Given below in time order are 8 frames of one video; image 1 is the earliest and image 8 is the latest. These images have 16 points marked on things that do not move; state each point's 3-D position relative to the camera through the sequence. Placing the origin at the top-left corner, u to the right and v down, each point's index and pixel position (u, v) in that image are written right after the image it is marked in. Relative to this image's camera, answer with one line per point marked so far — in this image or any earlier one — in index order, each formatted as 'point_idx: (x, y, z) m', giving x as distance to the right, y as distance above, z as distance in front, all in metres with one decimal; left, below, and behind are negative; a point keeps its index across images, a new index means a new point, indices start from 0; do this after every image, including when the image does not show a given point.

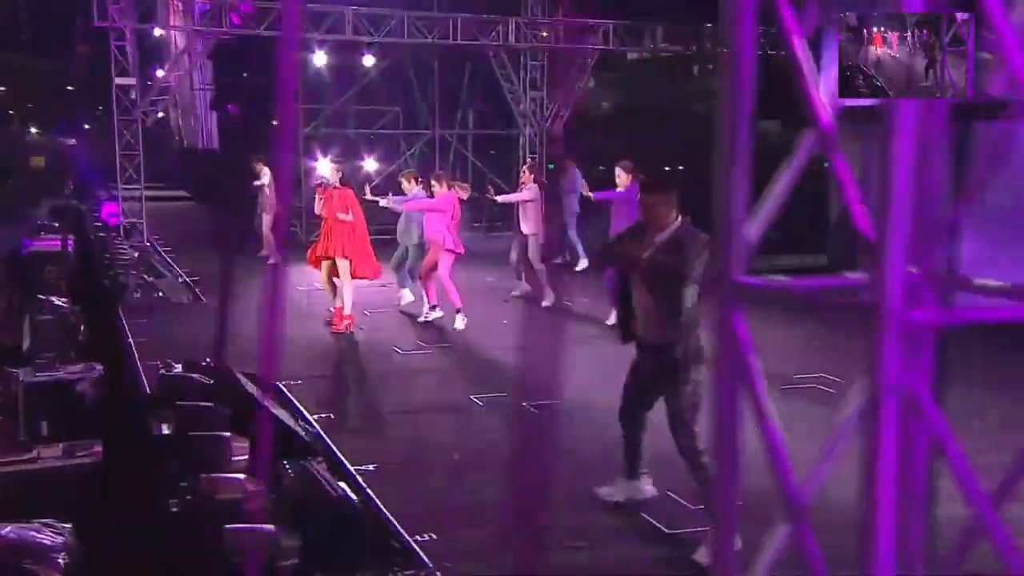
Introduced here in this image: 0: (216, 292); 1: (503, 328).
0: (-3.8, -0.1, +10.9) m
1: (-0.1, -0.5, +9.8) m
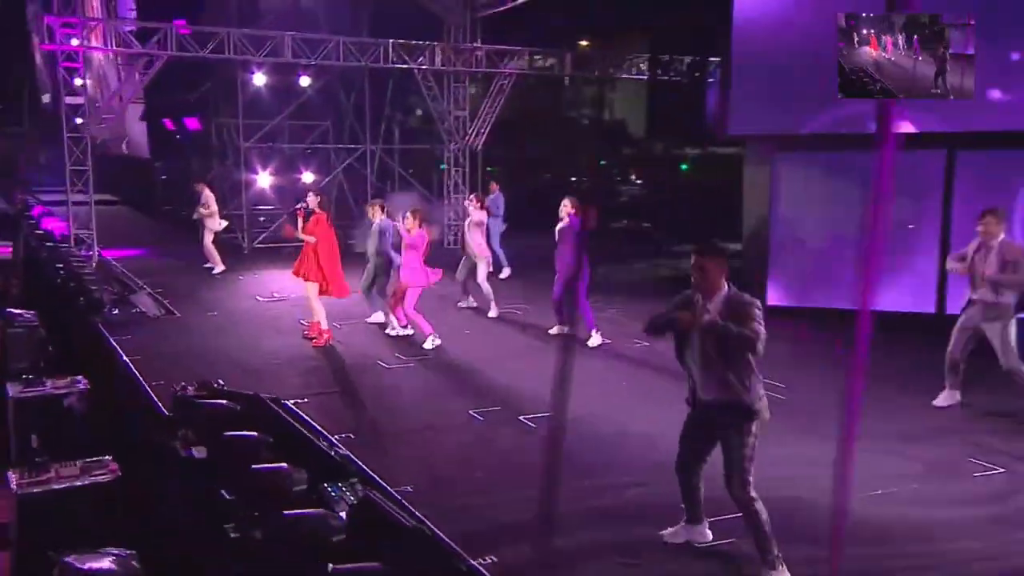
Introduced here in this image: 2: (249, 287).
0: (-4.3, -0.3, +11.1) m
1: (-0.5, -0.7, +10.5) m
2: (-4.0, 0.0, +12.5) m
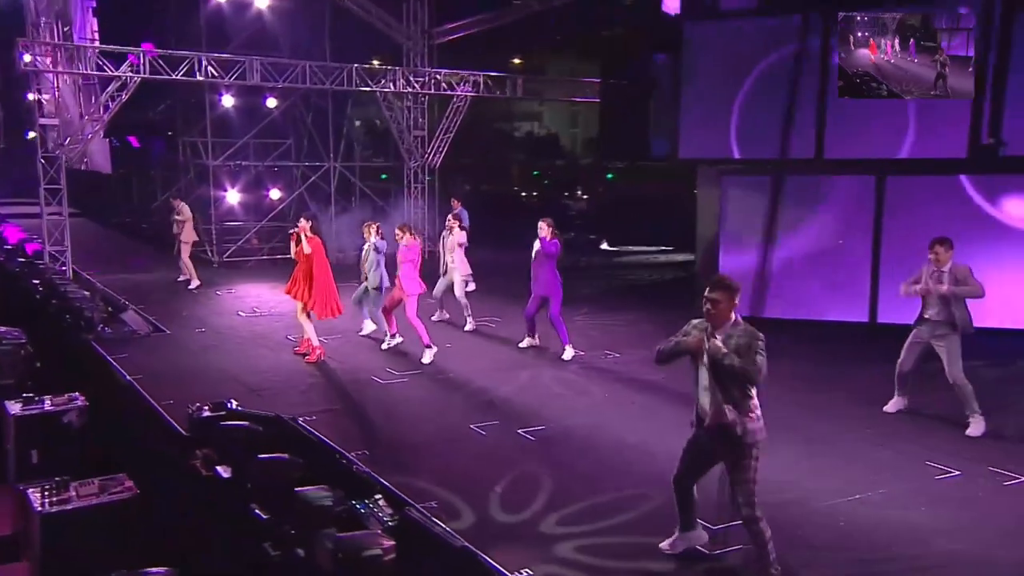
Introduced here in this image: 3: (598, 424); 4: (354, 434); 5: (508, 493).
0: (-4.6, -0.5, +11.2) m
1: (-0.8, -0.9, +11.0) m
2: (-4.4, -0.2, +12.7) m
3: (+0.9, -1.4, +8.1) m
4: (-1.5, -1.3, +7.6) m
5: (0.0, -1.7, +6.3) m
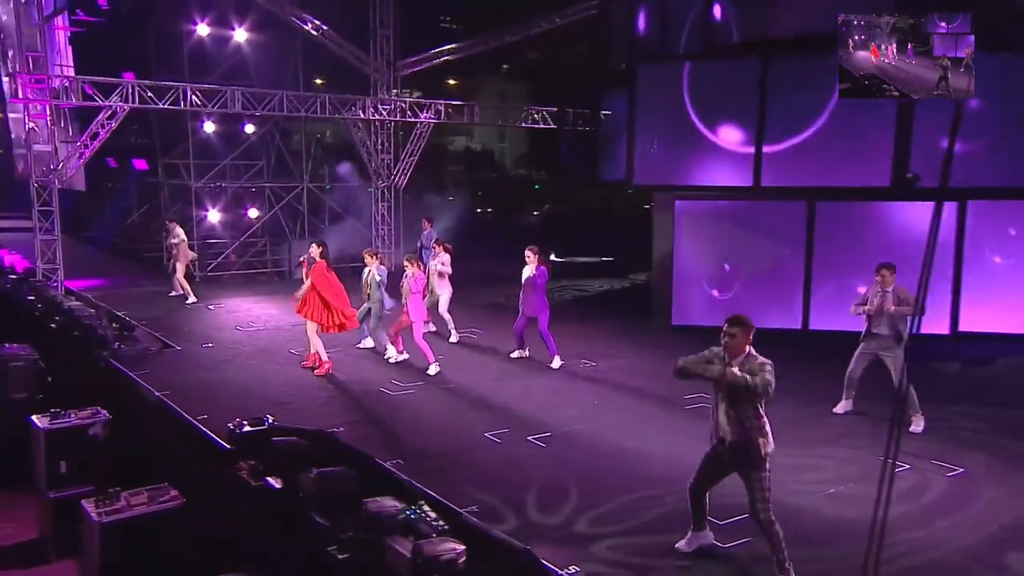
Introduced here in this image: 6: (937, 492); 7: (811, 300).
0: (-4.8, -0.7, +11.7) m
1: (-0.9, -1.1, +11.8) m
2: (-4.7, -0.5, +13.2) m
3: (+1.0, -1.6, +9.0) m
4: (-1.3, -1.6, +8.3) m
5: (+0.2, -1.9, +7.2) m
6: (+3.9, -2.0, +7.6) m
7: (+4.6, -0.2, +13.2) m
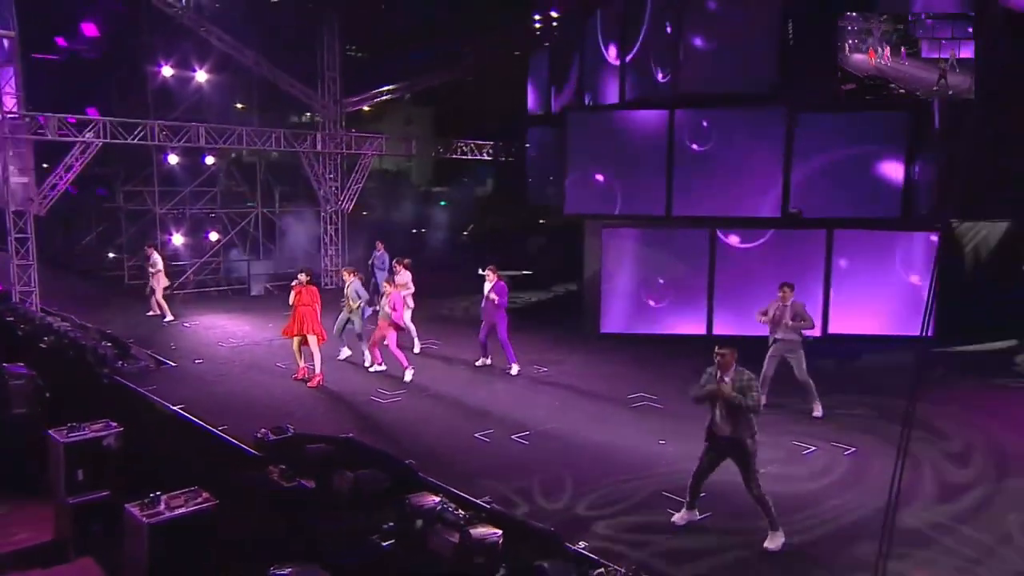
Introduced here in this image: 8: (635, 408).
0: (-5.3, -1.1, +12.6) m
1: (-1.5, -1.4, +13.1) m
2: (-5.4, -0.8, +14.1) m
3: (+0.7, -1.8, +10.5) m
4: (-1.5, -1.8, +9.6) m
5: (+0.2, -2.1, +8.6) m
6: (+3.8, -2.2, +9.5) m
7: (+3.8, -0.4, +15.1) m
8: (+1.7, -1.7, +11.6) m
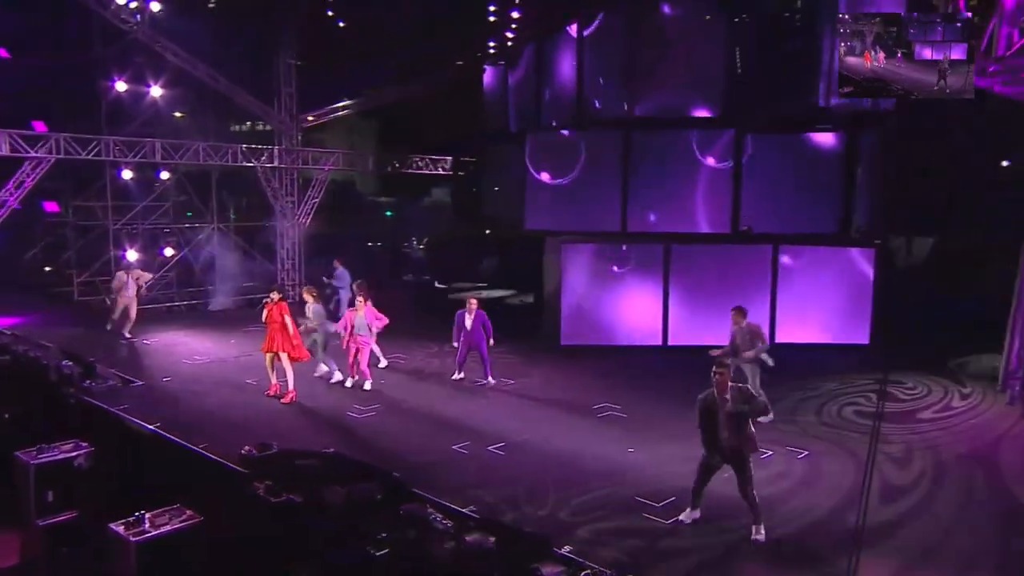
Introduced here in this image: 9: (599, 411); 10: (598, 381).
0: (-5.8, -1.3, +12.5) m
1: (-2.0, -1.7, +13.3) m
2: (-6.0, -1.1, +13.9) m
3: (+0.4, -2.1, +10.9) m
4: (-1.7, -2.0, +9.8) m
5: (0.0, -2.3, +9.0) m
6: (+3.6, -2.3, +10.1) m
7: (+3.1, -0.7, +15.7) m
8: (+1.3, -1.9, +12.0) m
9: (+1.3, -1.9, +12.3) m
10: (+1.5, -1.6, +14.0) m
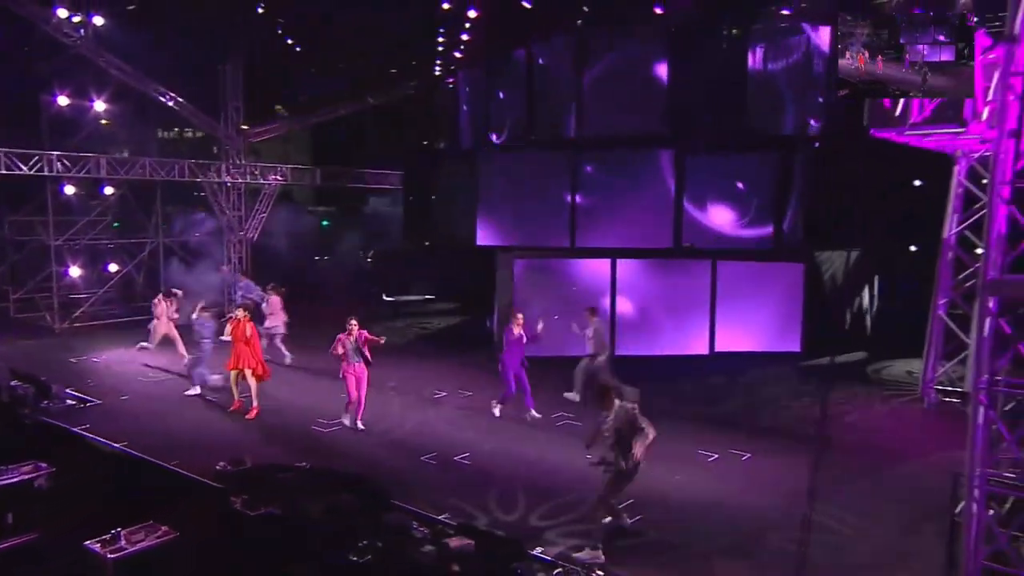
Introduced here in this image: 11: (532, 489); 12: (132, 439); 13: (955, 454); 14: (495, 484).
0: (-6.4, -1.6, +12.4) m
1: (-2.7, -1.9, +13.5) m
2: (-6.8, -1.4, +13.8) m
3: (-0.1, -2.3, +11.4) m
4: (-2.1, -2.2, +10.1) m
5: (-0.3, -2.5, +9.4) m
6: (+3.1, -2.5, +10.9) m
7: (+2.1, -0.9, +16.4) m
8: (+0.7, -2.1, +12.5) m
9: (+0.7, -2.1, +12.9) m
10: (+0.7, -1.8, +14.5) m
11: (+0.2, -2.5, +9.9) m
12: (-5.0, -2.0, +10.6) m
13: (+6.4, -2.4, +11.8) m
14: (-0.2, -2.4, +10.0) m
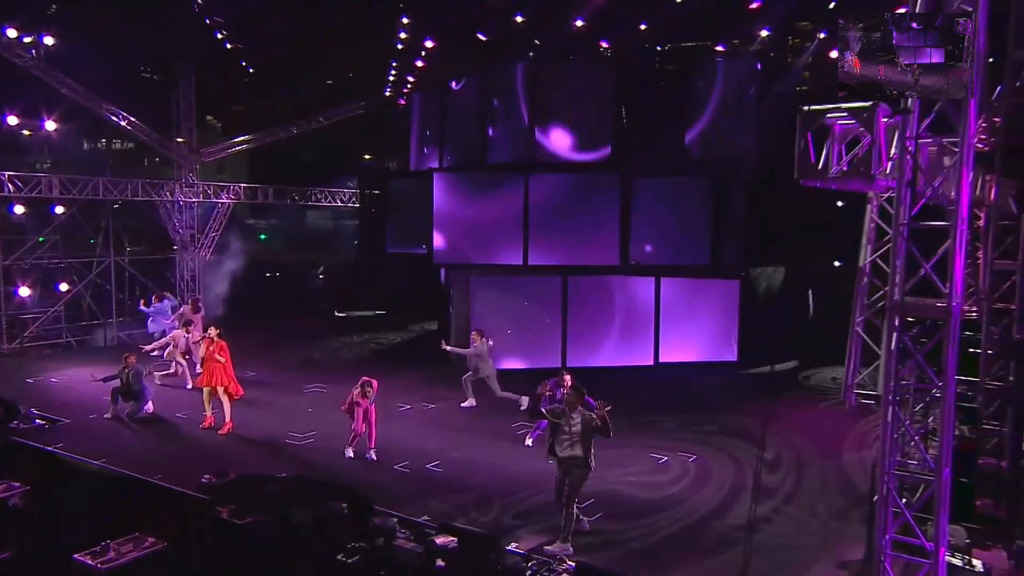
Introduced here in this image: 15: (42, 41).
0: (-7.0, -1.9, +12.4) m
1: (-3.4, -2.2, +13.9) m
2: (-7.5, -1.7, +13.8) m
3: (-0.6, -2.5, +12.0) m
4: (-2.5, -2.5, +10.5) m
5: (-0.6, -2.7, +10.0) m
6: (+2.7, -2.7, +11.8) m
7: (+1.2, -1.3, +17.3) m
8: (+0.1, -2.4, +13.2) m
9: (+0.1, -2.4, +13.6) m
10: (-0.1, -2.1, +15.2) m
11: (-0.1, -2.7, +10.6) m
12: (-5.4, -2.3, +10.8) m
13: (+5.9, -2.6, +13.0) m
14: (-0.6, -2.6, +10.6) m
15: (-9.4, +4.9, +16.2) m
